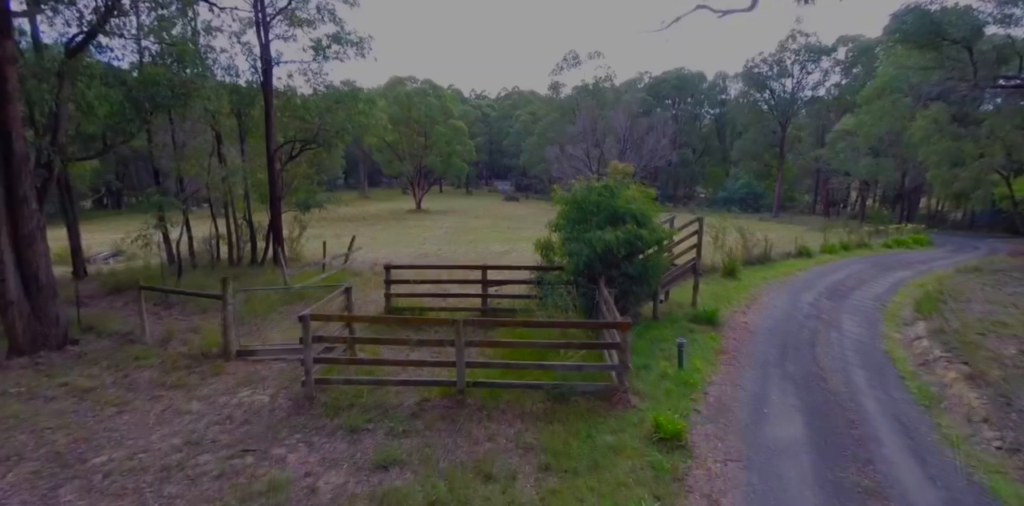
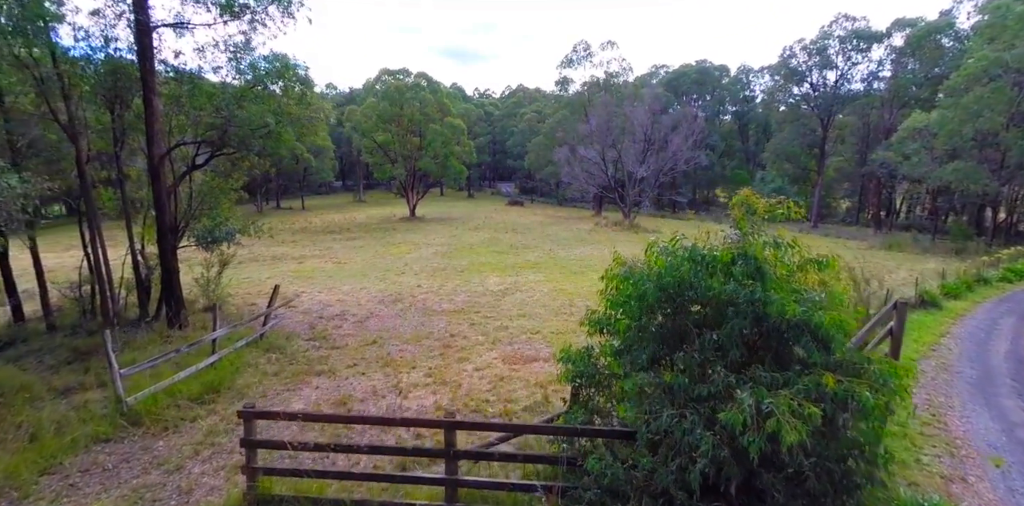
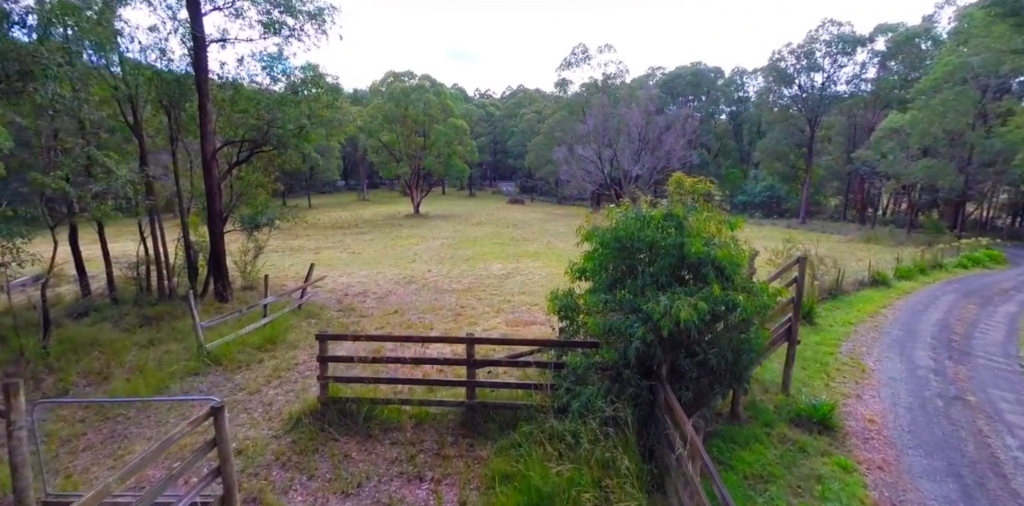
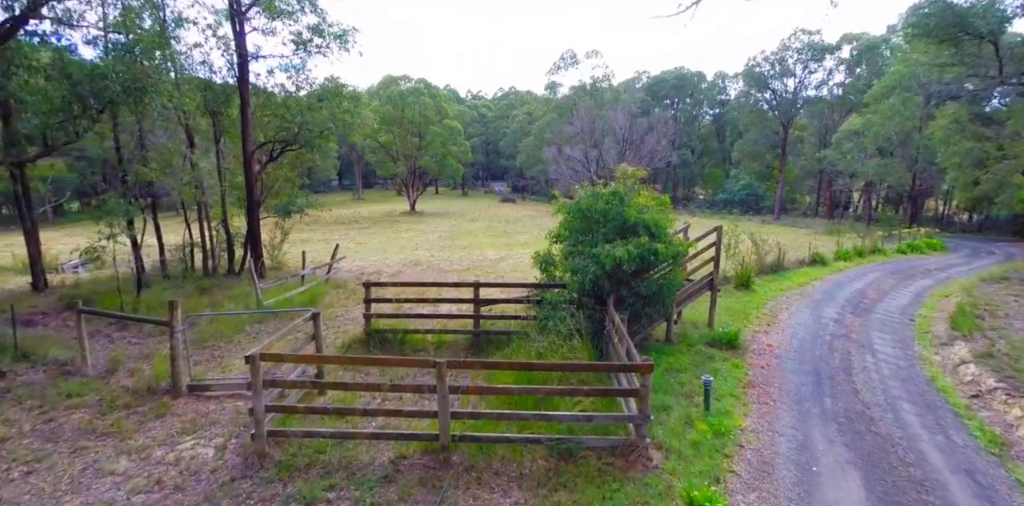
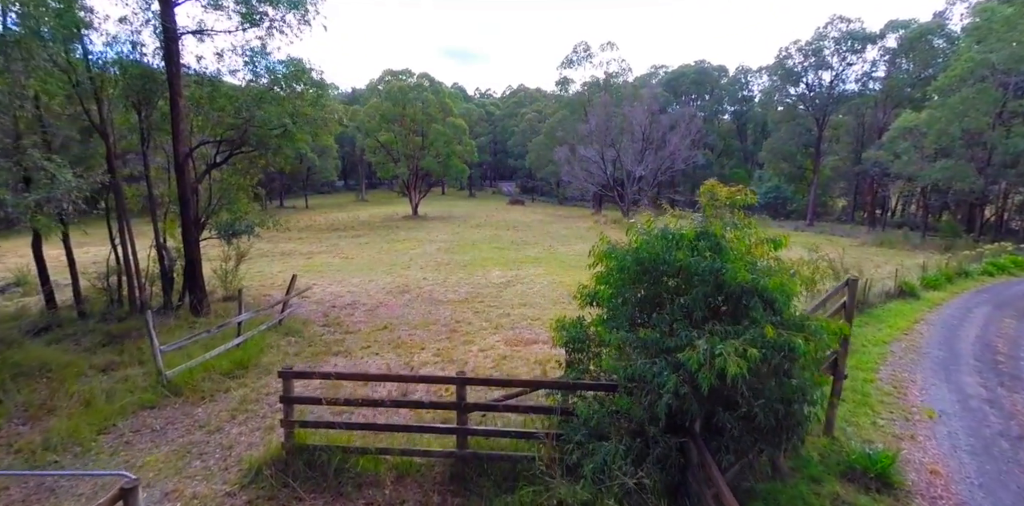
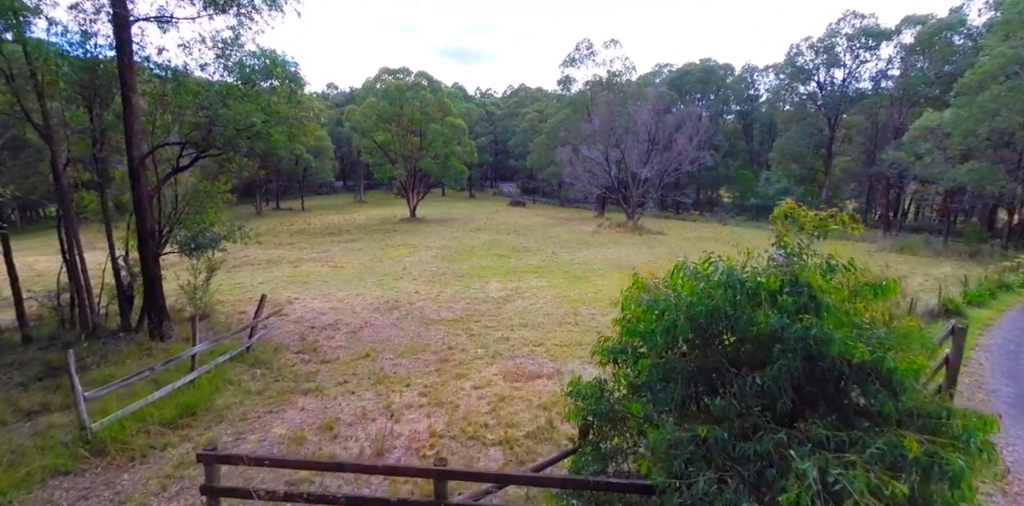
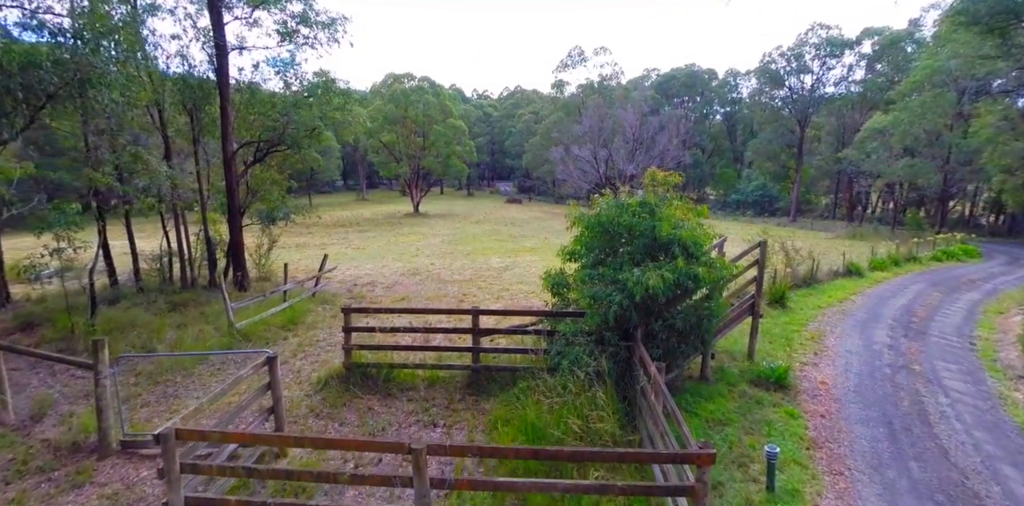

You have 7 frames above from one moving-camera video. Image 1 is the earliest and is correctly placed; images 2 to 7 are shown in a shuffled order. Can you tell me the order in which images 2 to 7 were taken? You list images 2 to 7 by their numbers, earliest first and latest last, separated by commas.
4, 7, 3, 5, 2, 6
